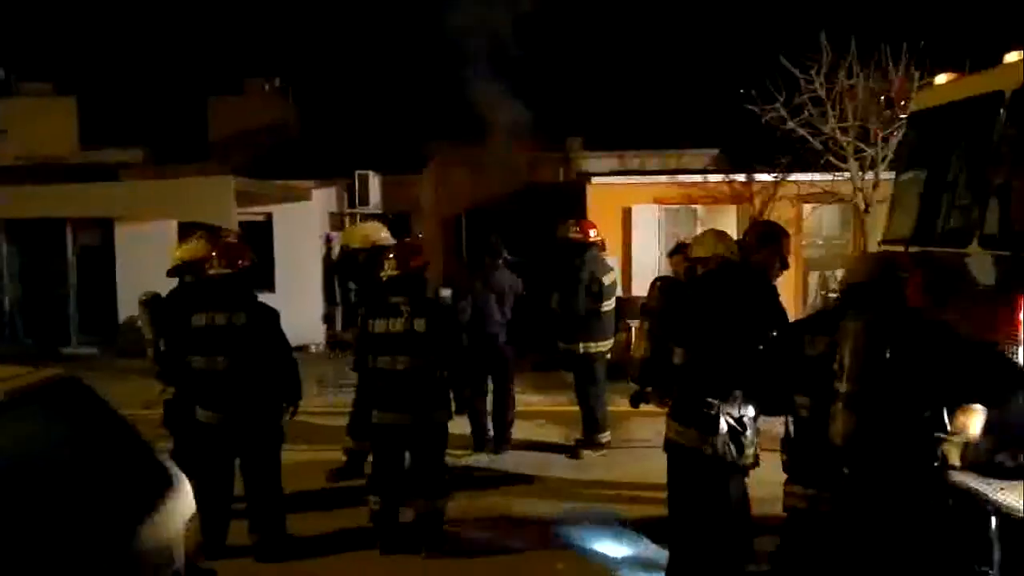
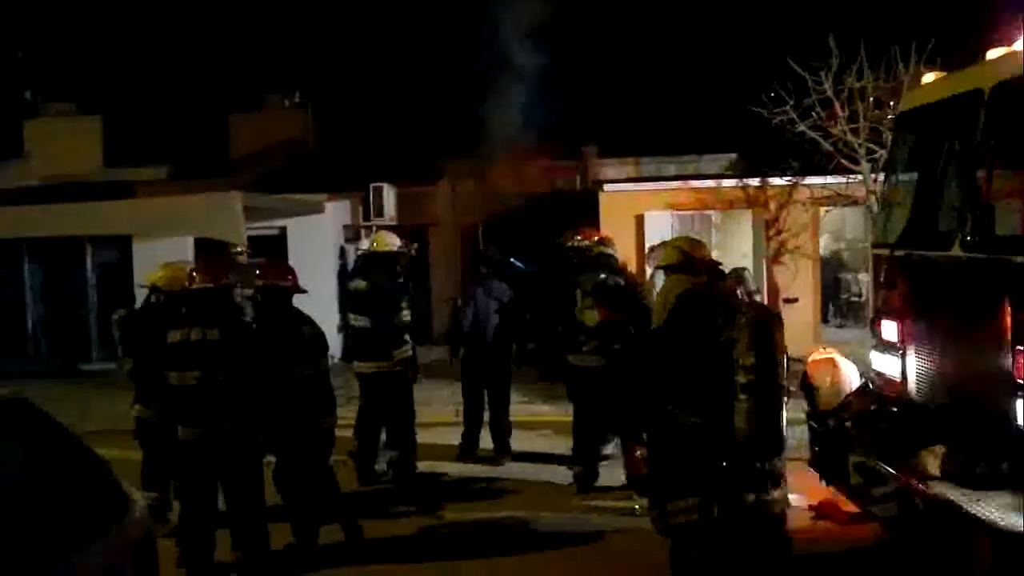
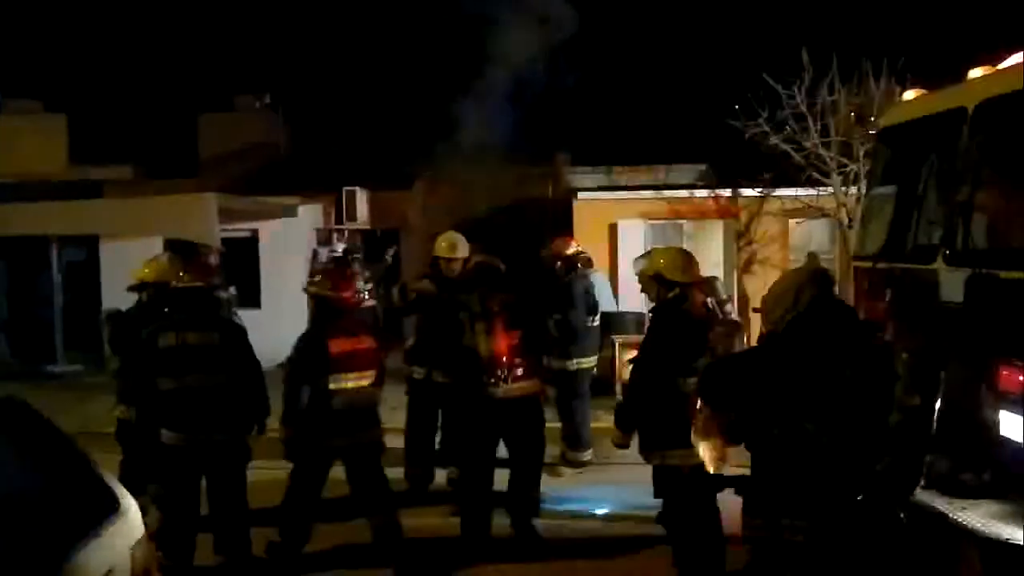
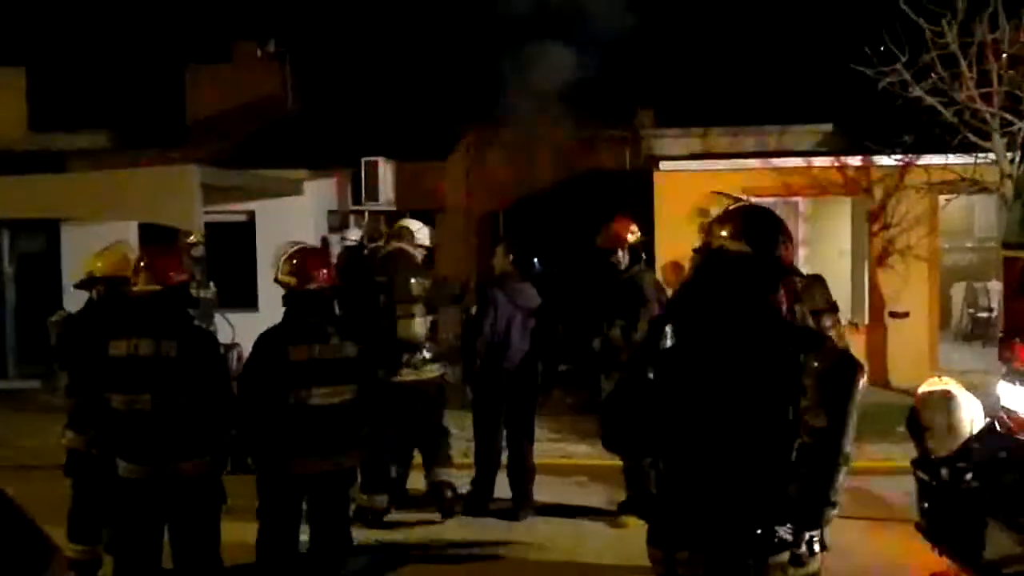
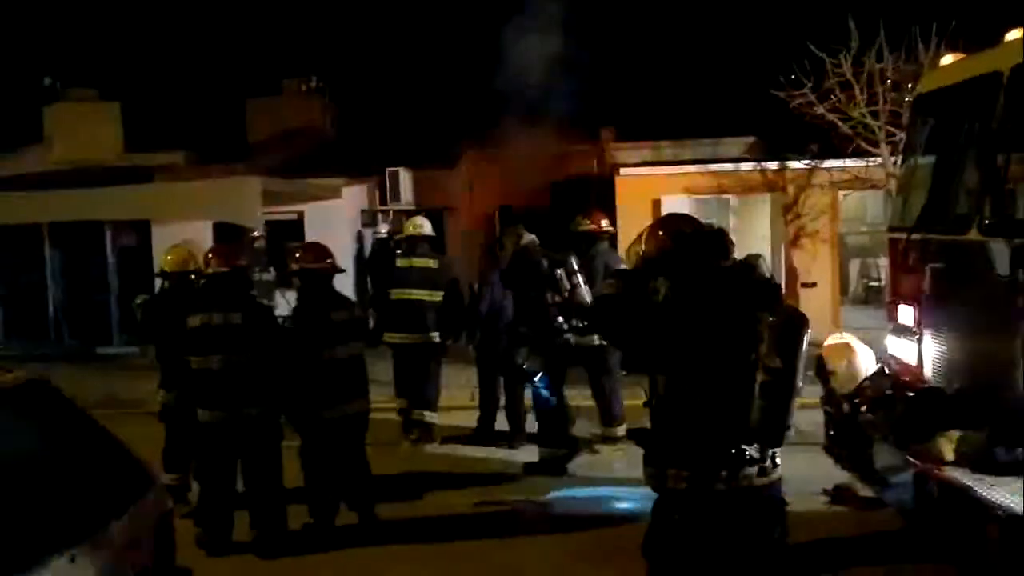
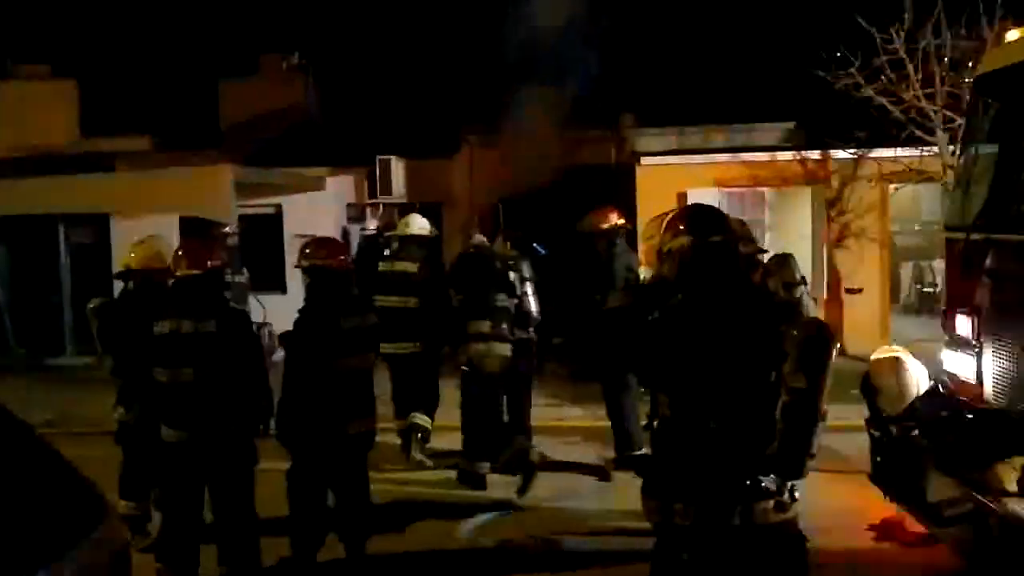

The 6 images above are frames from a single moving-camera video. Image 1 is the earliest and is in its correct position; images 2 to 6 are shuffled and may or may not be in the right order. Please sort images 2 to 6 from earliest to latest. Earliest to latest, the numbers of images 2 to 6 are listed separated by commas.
3, 2, 5, 6, 4
